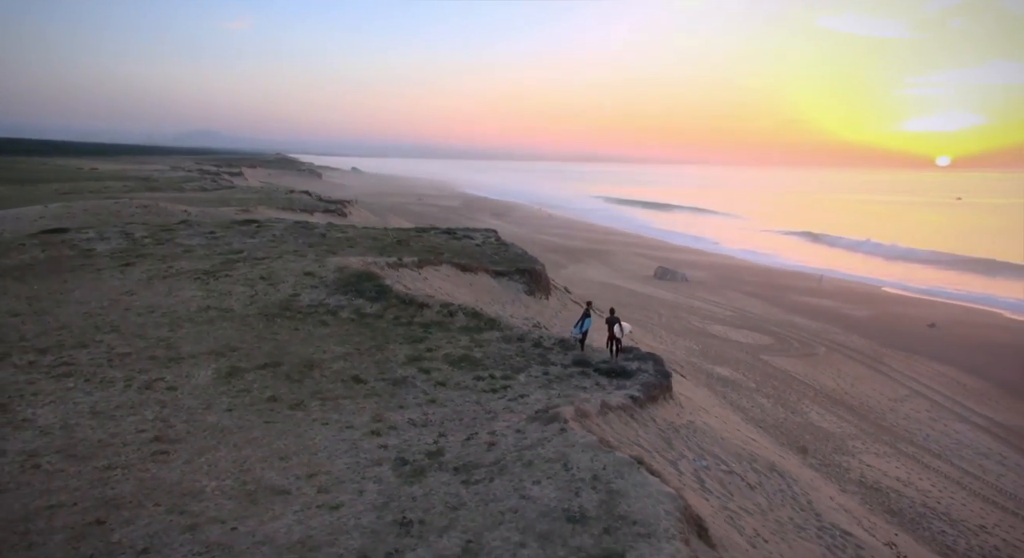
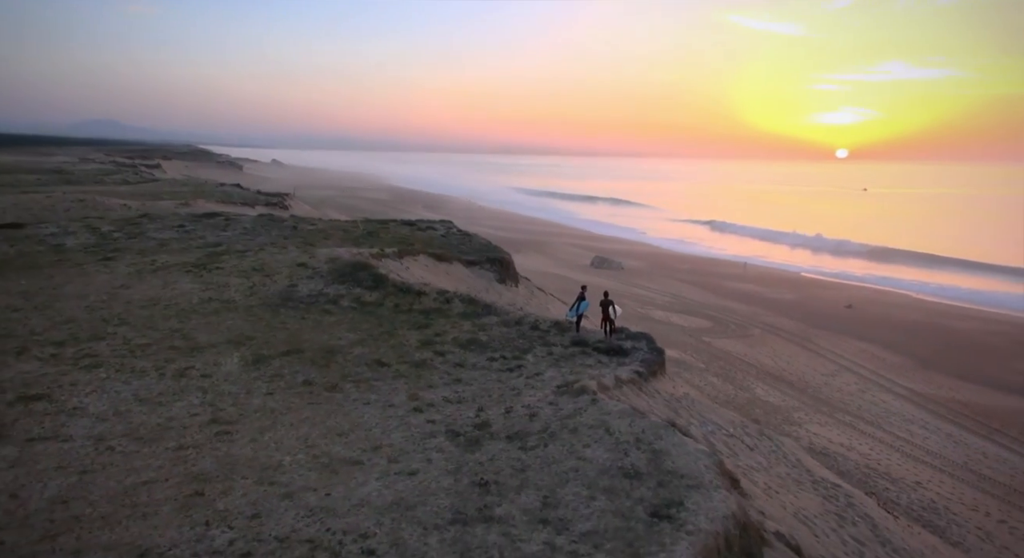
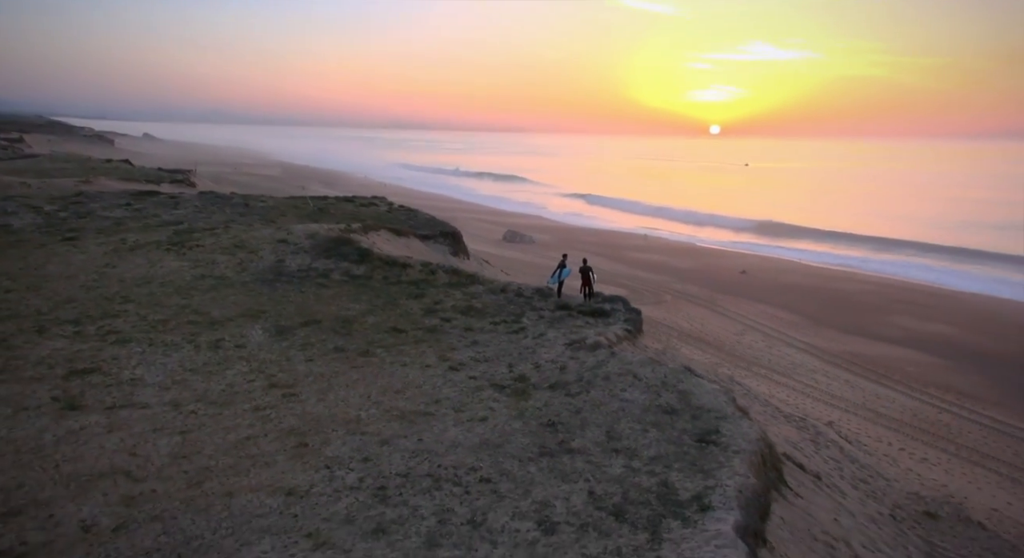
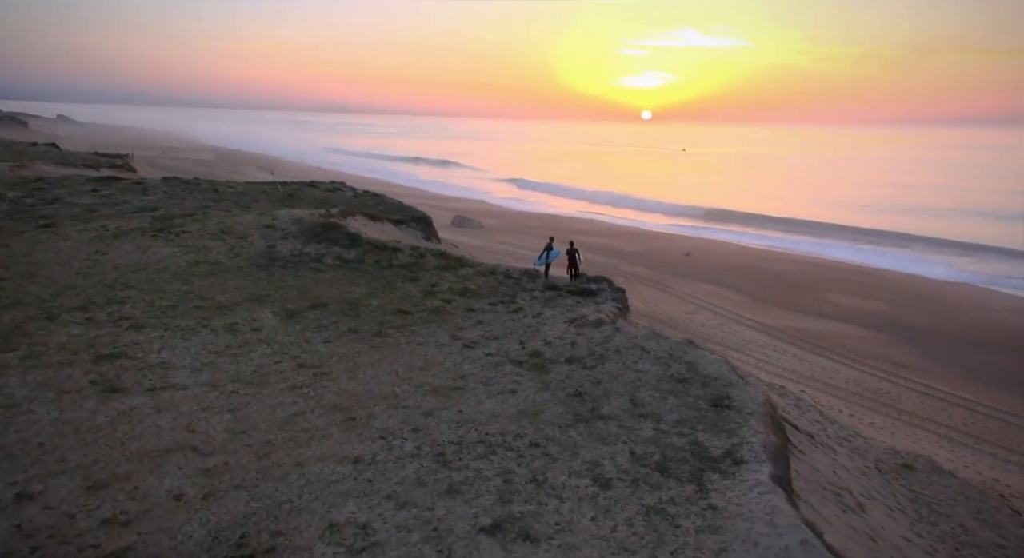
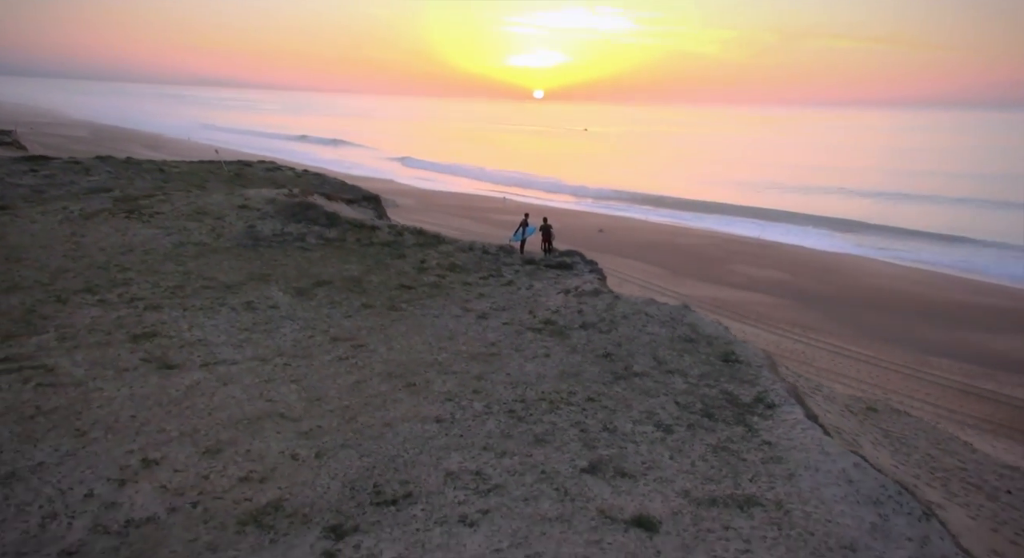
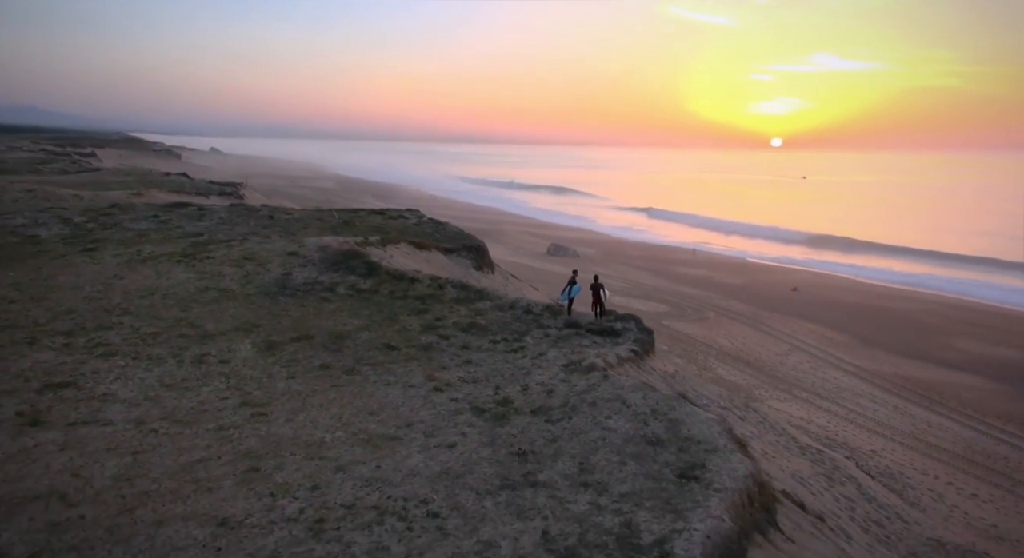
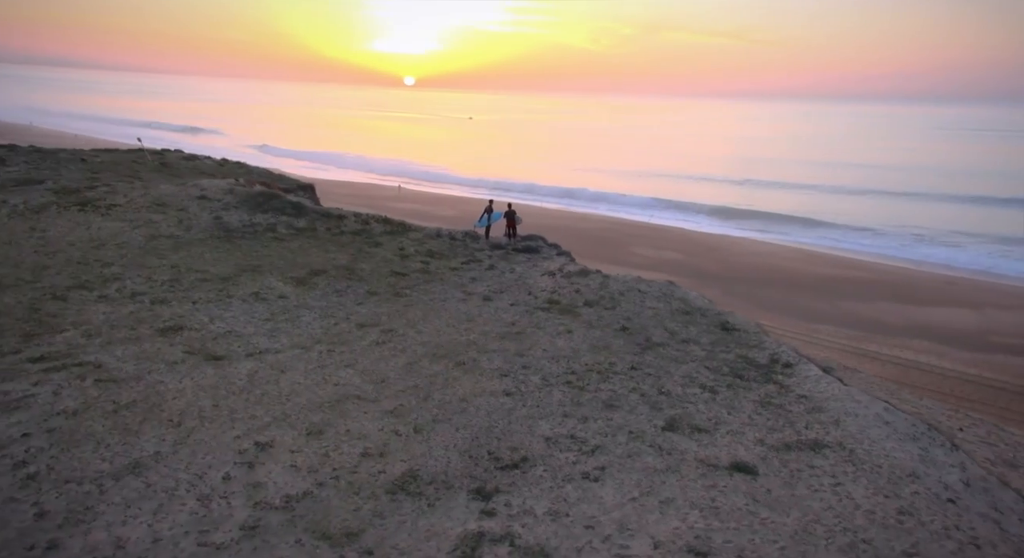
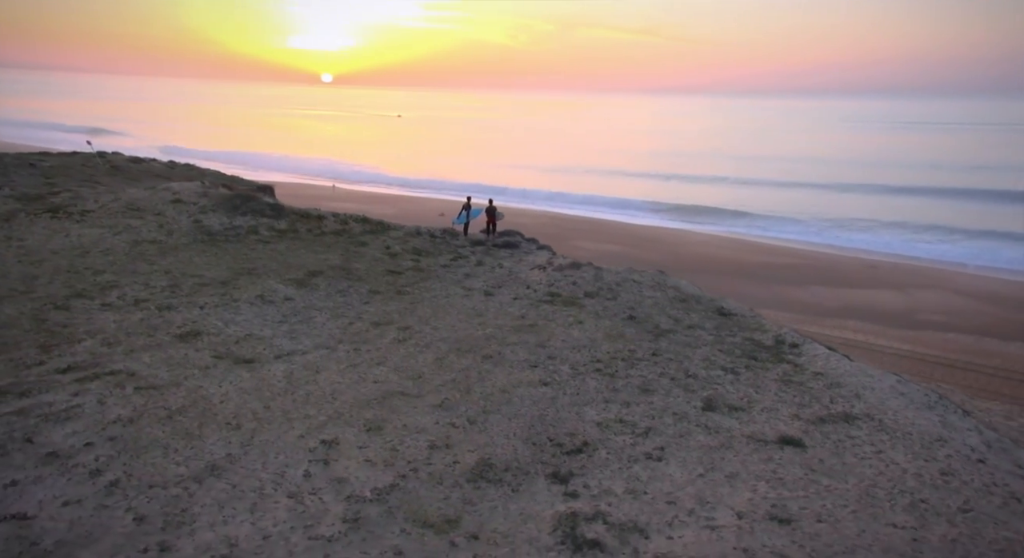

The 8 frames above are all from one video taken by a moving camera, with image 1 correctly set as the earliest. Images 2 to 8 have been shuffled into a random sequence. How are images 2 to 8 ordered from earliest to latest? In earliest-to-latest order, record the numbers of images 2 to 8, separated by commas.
2, 6, 3, 4, 5, 7, 8
